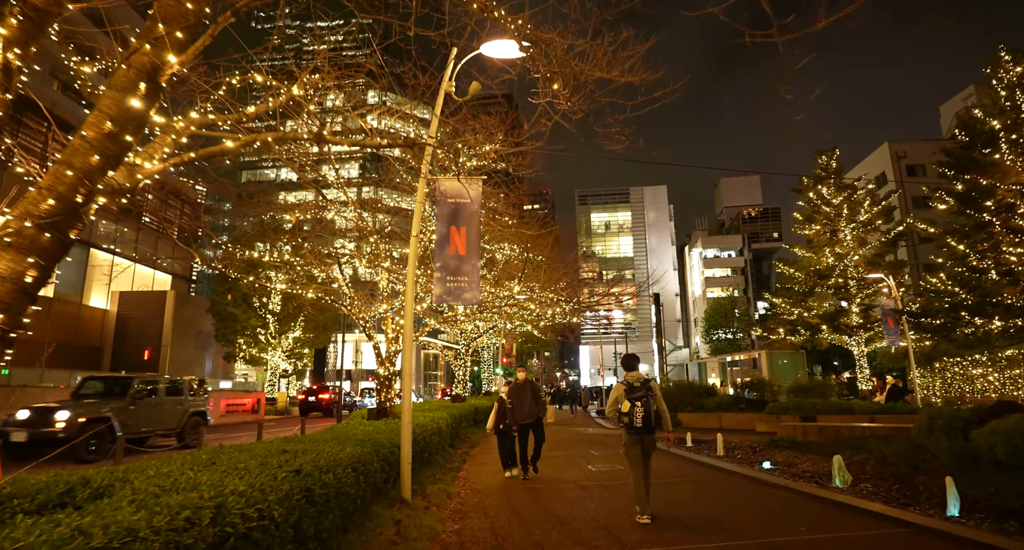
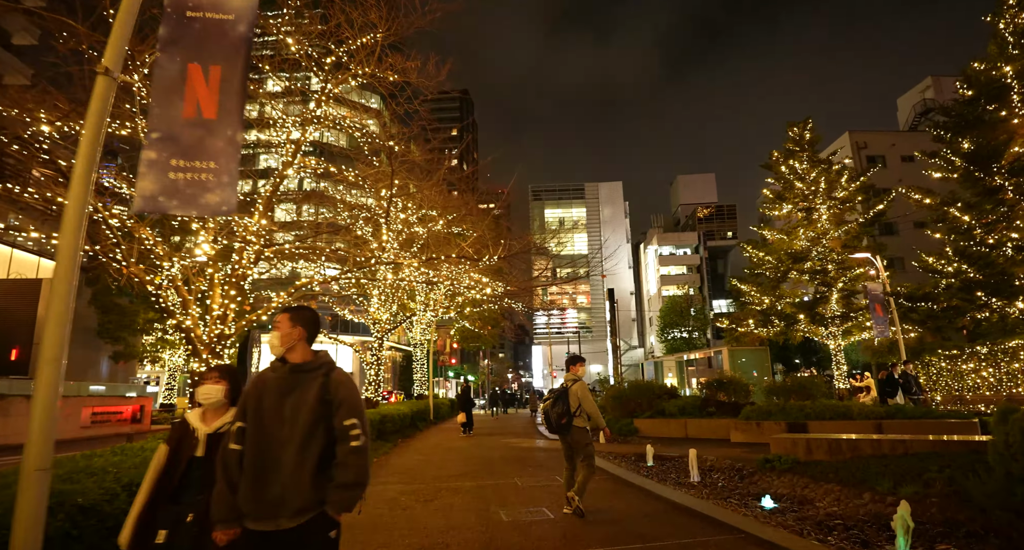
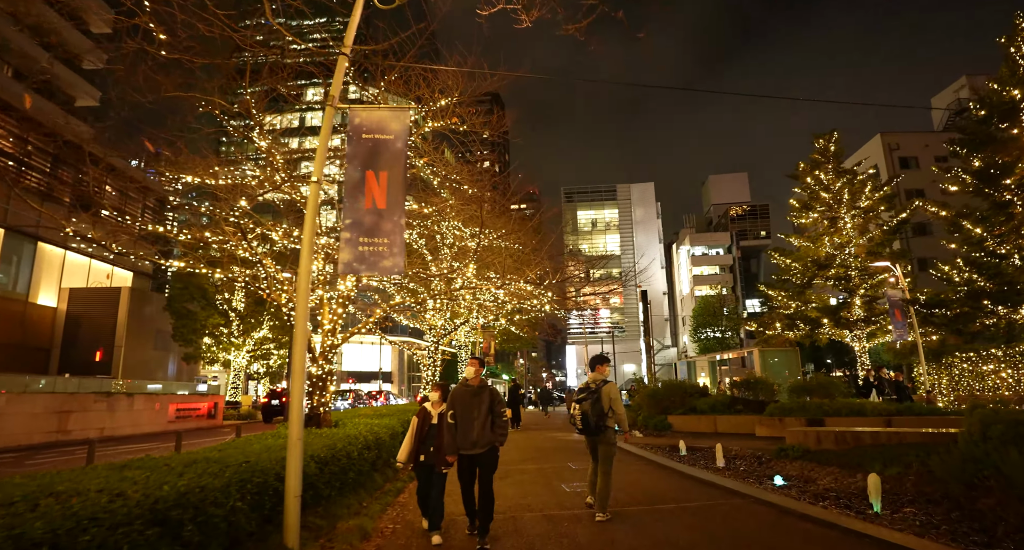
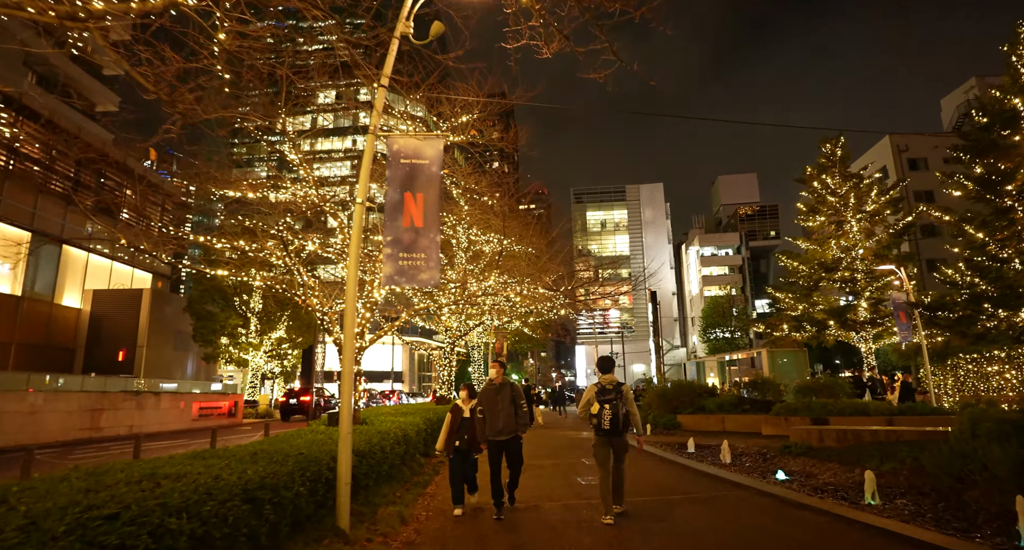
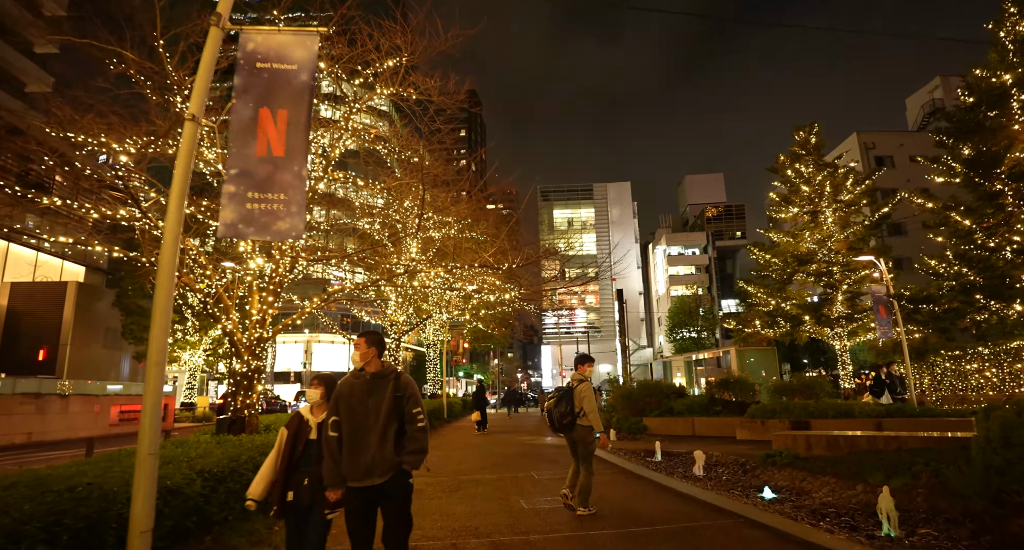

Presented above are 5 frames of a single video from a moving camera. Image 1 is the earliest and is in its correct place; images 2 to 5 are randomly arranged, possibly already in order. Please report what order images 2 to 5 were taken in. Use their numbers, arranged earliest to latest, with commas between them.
4, 3, 5, 2
